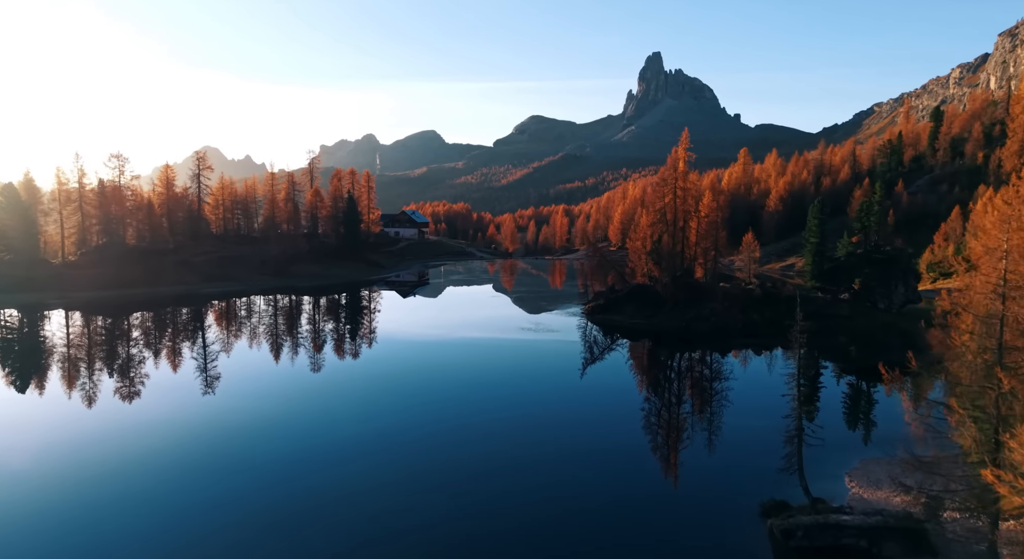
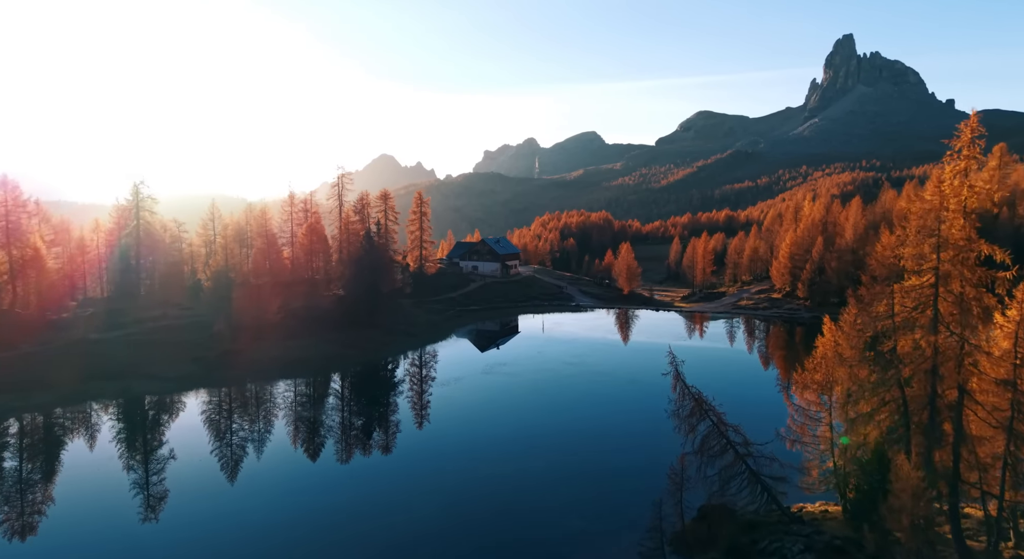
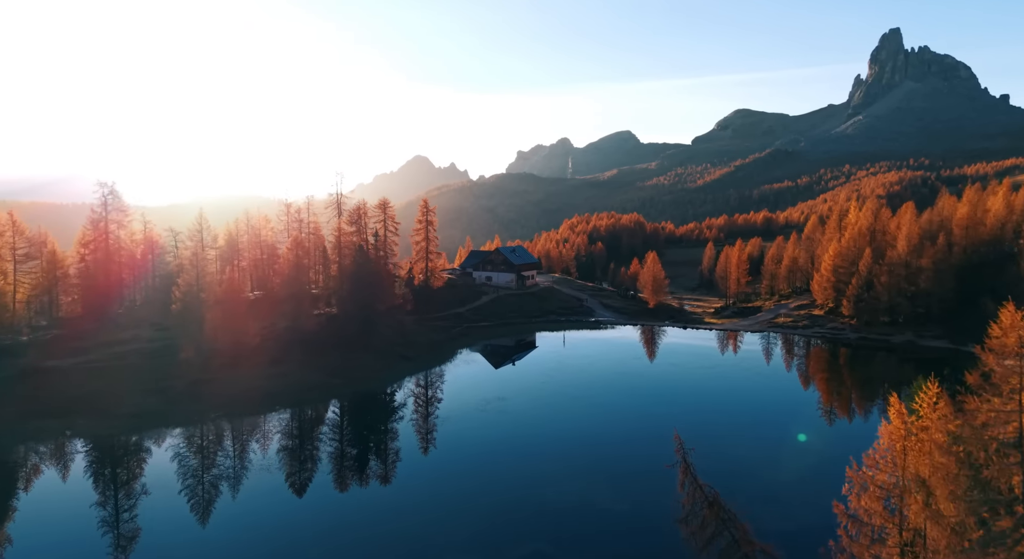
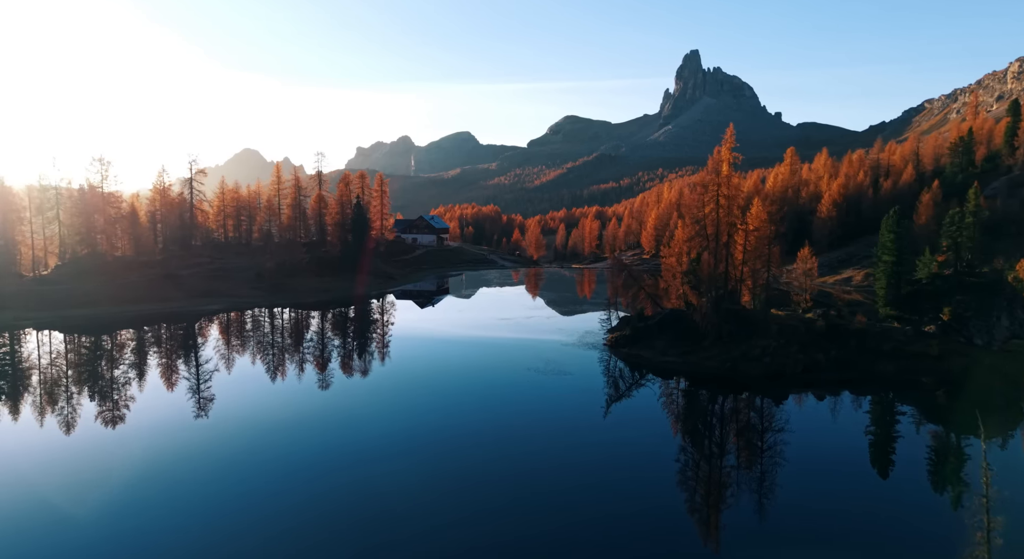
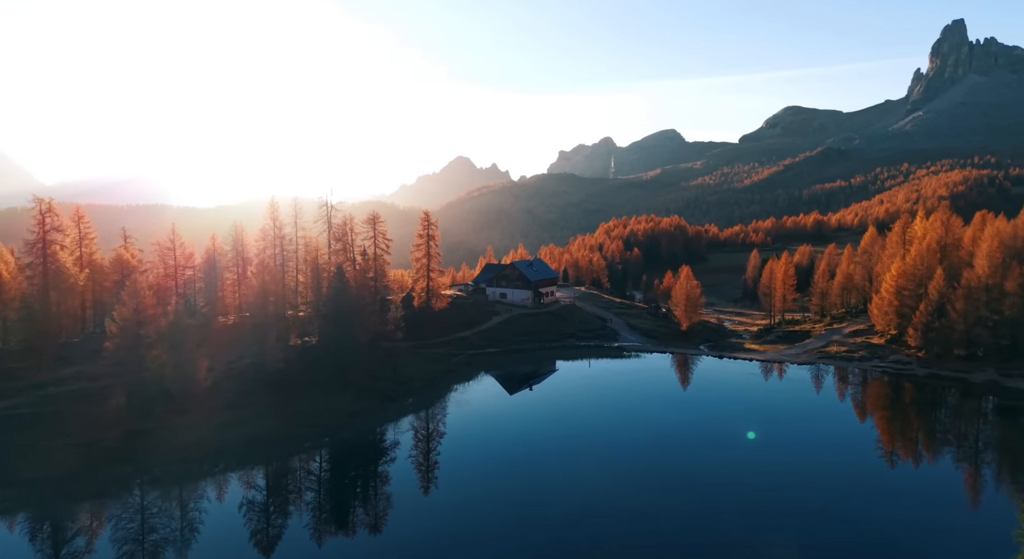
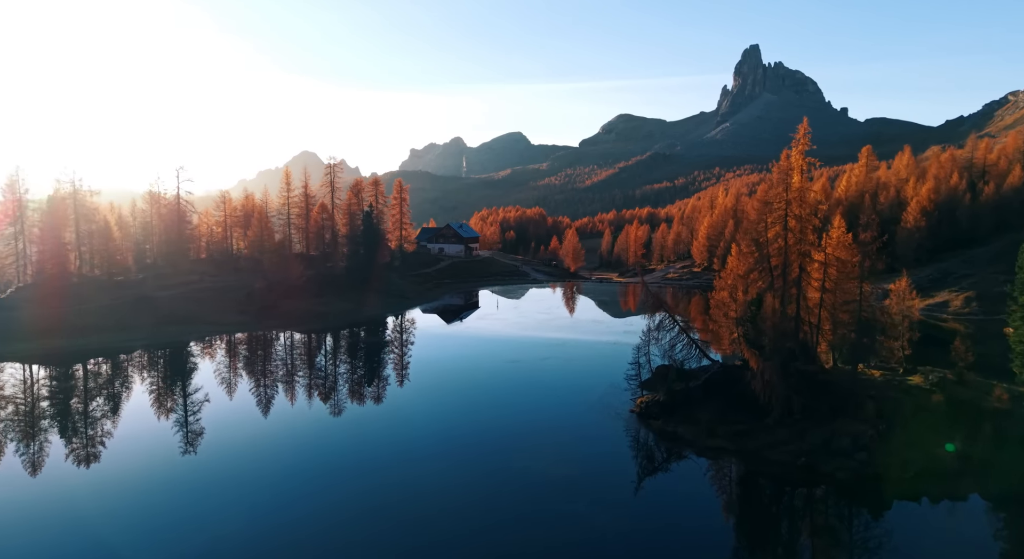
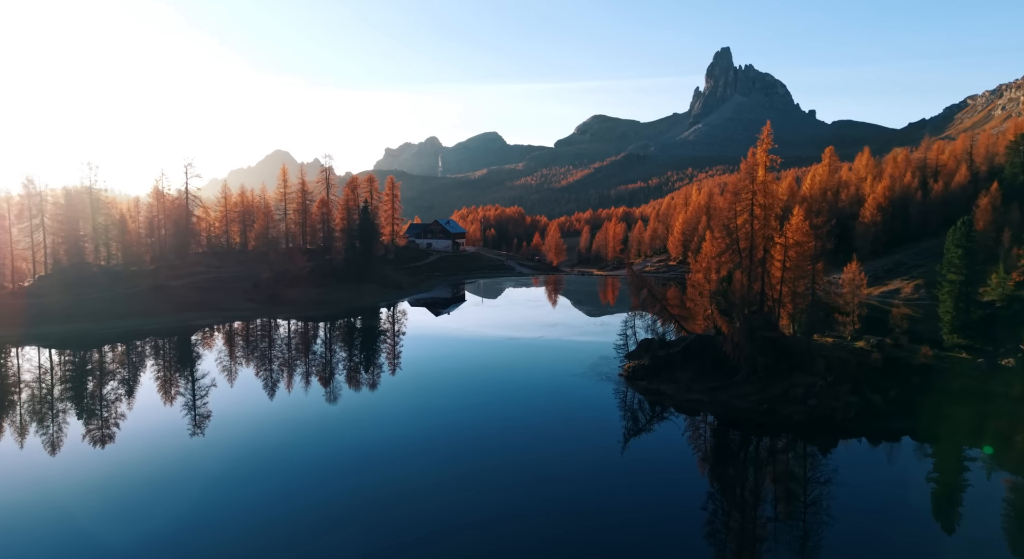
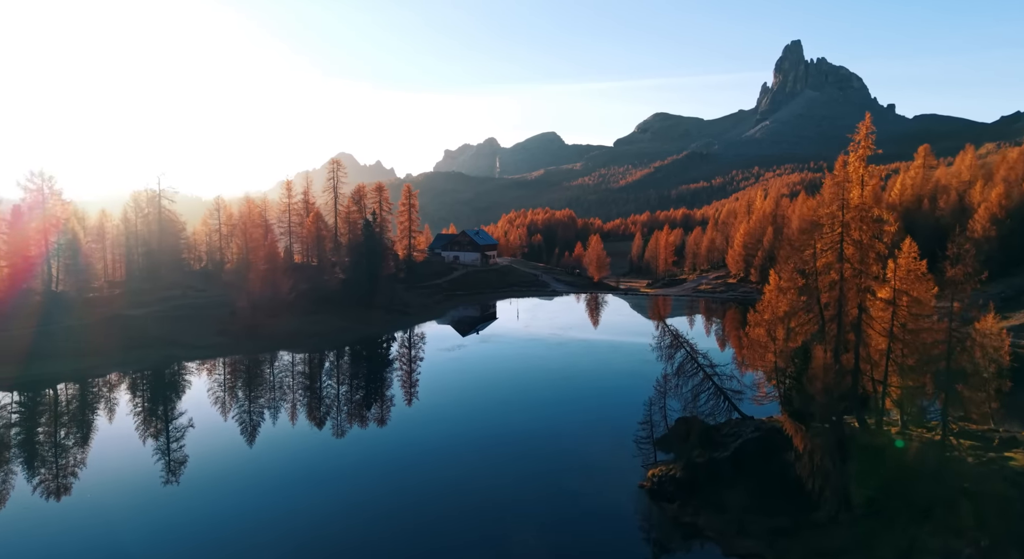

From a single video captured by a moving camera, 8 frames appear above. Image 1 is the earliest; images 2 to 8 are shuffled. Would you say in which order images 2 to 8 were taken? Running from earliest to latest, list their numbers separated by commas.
4, 7, 6, 8, 2, 3, 5
